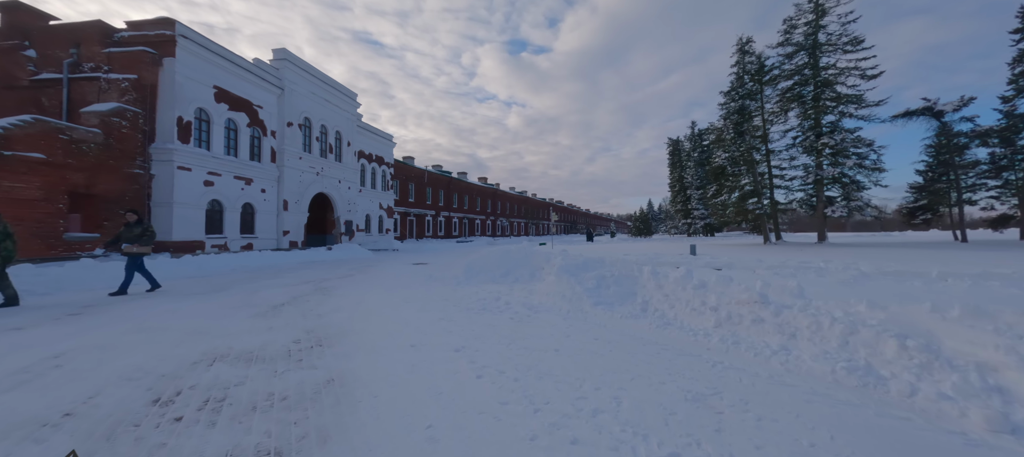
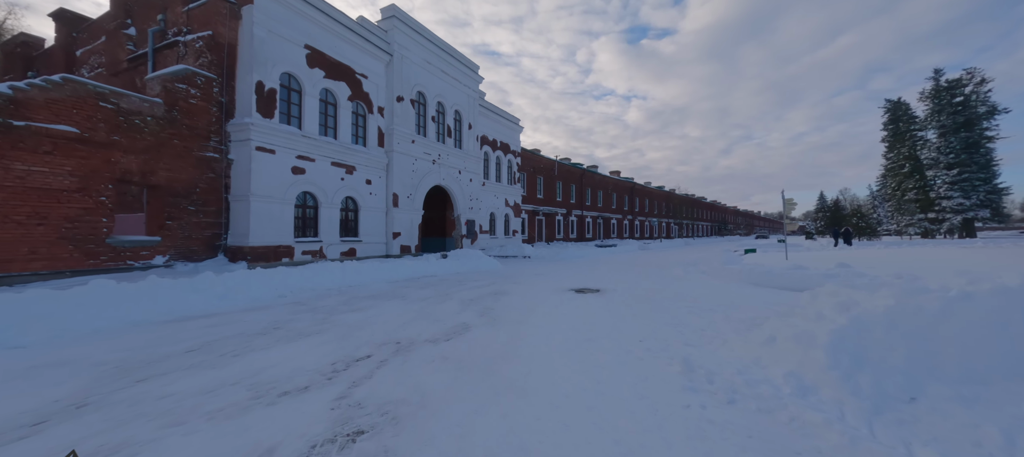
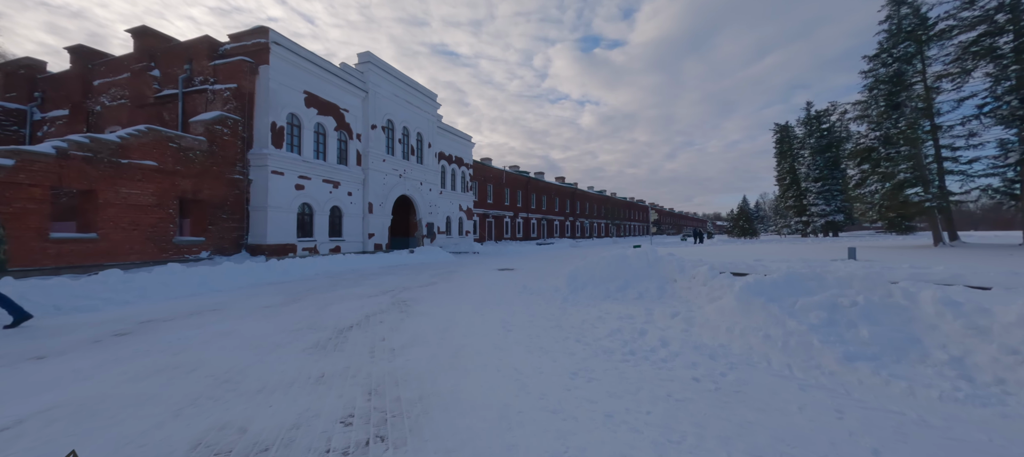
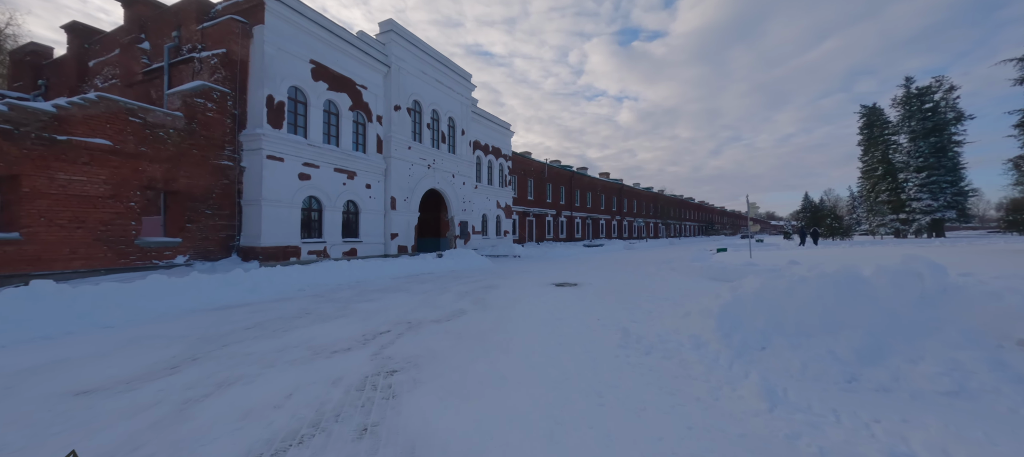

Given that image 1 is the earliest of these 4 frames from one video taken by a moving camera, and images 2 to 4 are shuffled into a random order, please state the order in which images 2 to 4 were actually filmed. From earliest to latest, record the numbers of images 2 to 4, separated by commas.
3, 4, 2
